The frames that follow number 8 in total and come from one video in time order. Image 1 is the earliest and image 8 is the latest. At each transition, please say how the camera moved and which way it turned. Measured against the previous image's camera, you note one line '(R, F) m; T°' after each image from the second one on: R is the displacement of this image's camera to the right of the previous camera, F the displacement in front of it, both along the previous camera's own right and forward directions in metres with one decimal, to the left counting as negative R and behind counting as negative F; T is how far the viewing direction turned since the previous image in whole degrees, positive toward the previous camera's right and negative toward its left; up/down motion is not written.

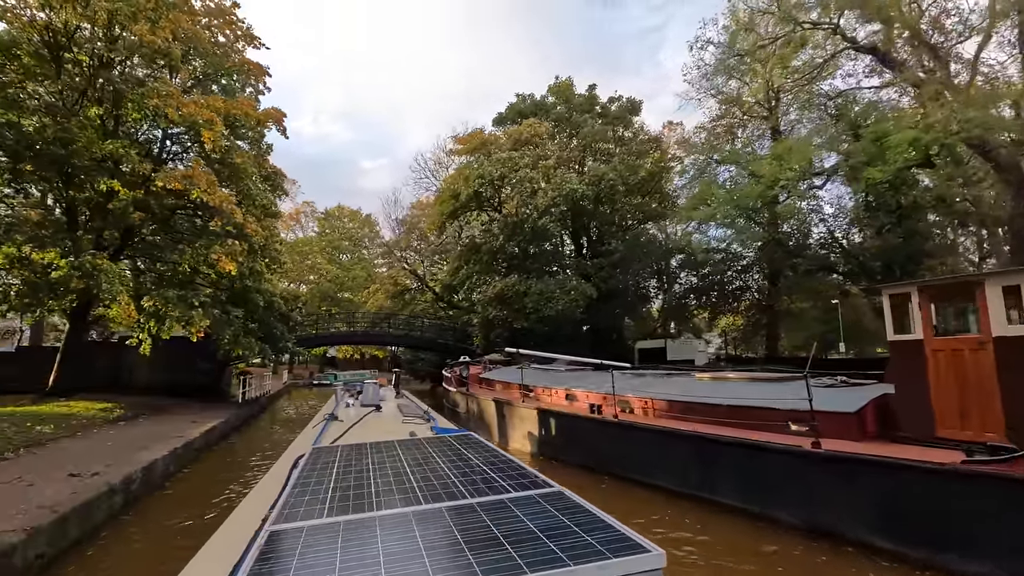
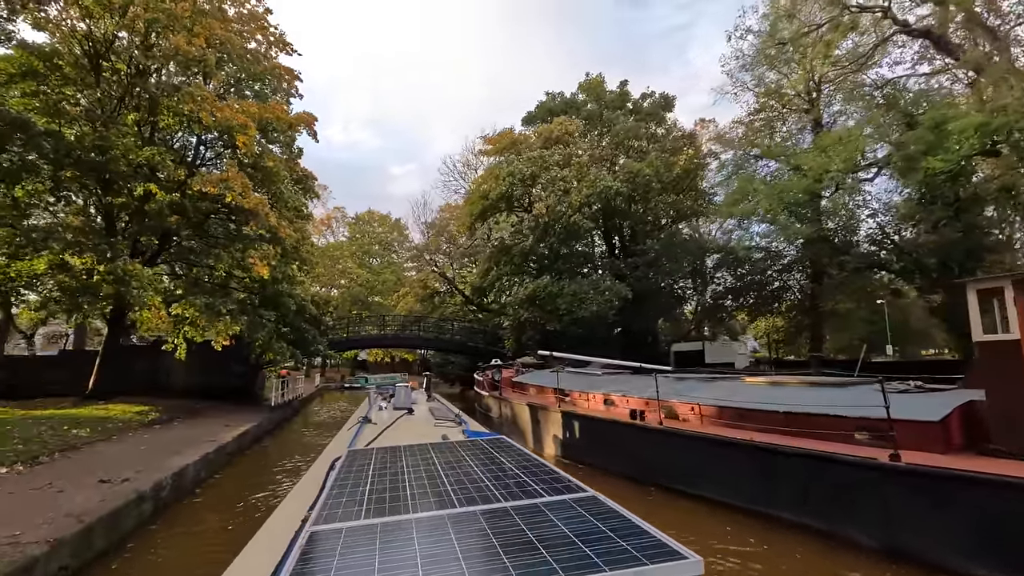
(-0.1, +0.4) m; -3°
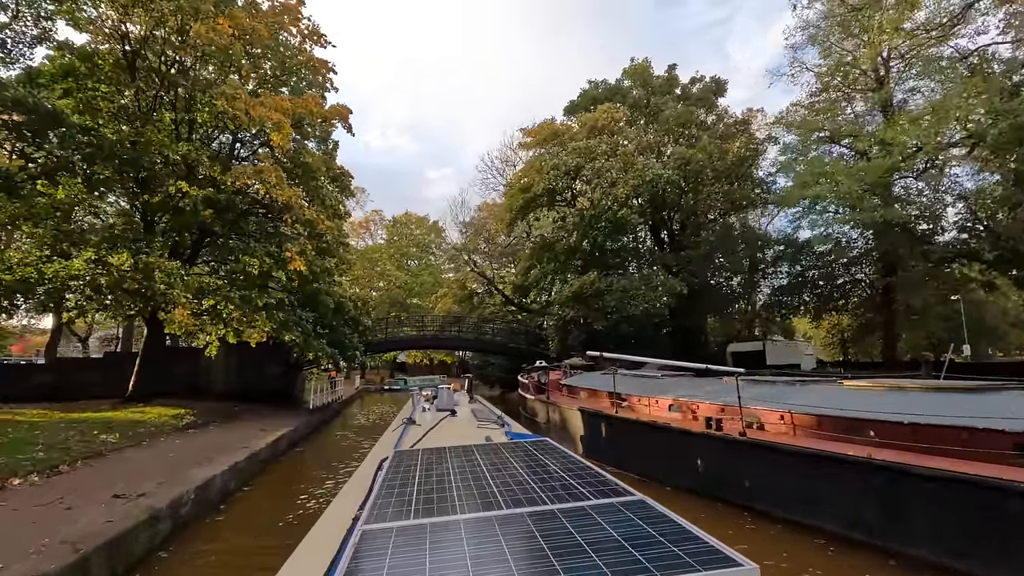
(-0.2, +0.8) m; -4°
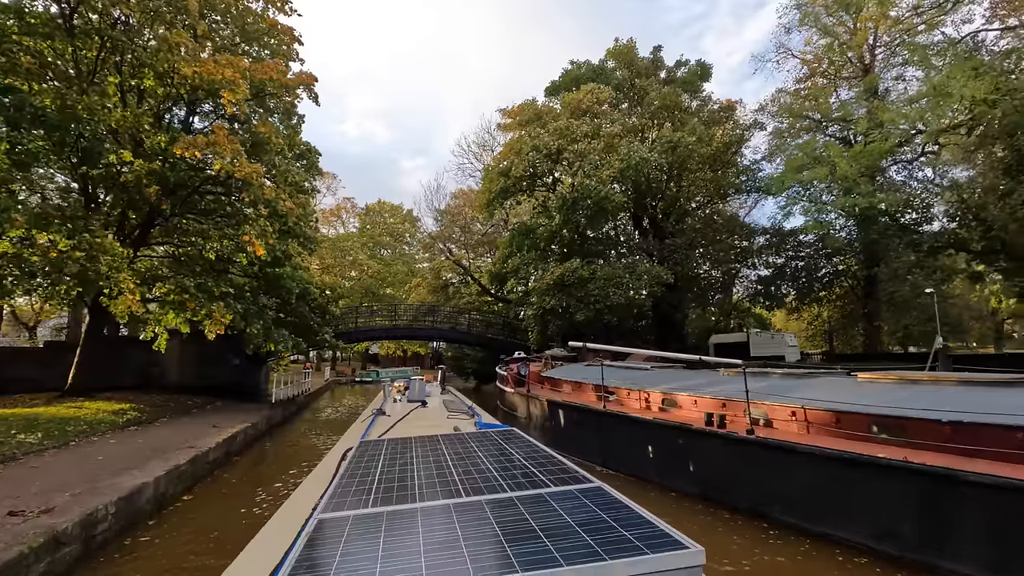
(-0.1, +0.8) m; +3°
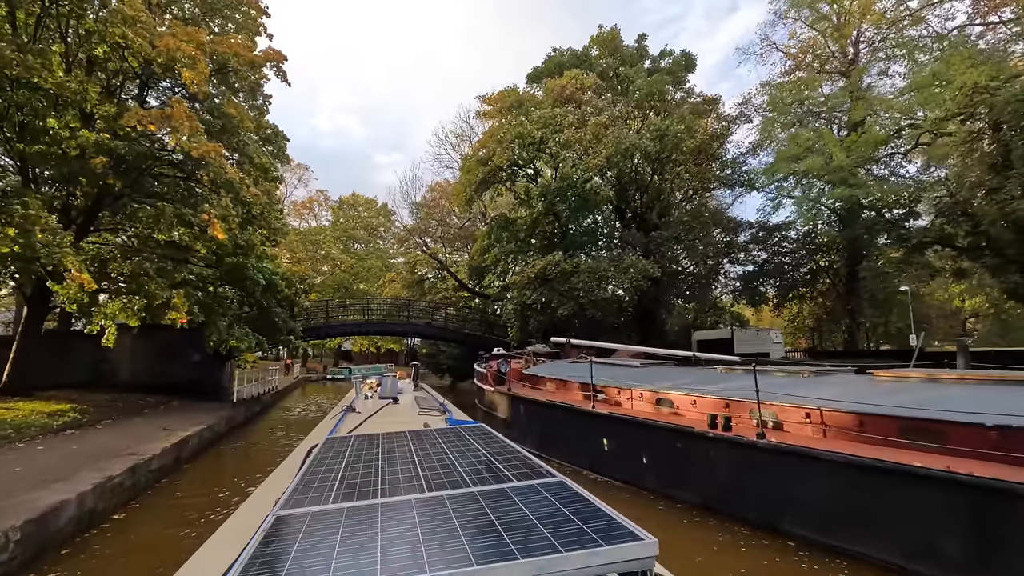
(-0.1, +0.7) m; +3°
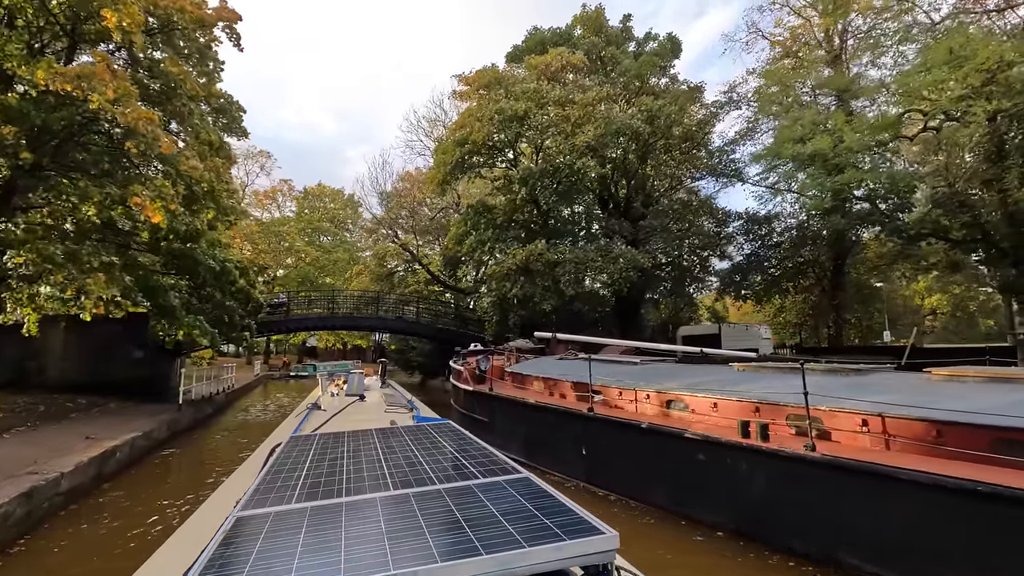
(-0.2, +1.0) m; +3°
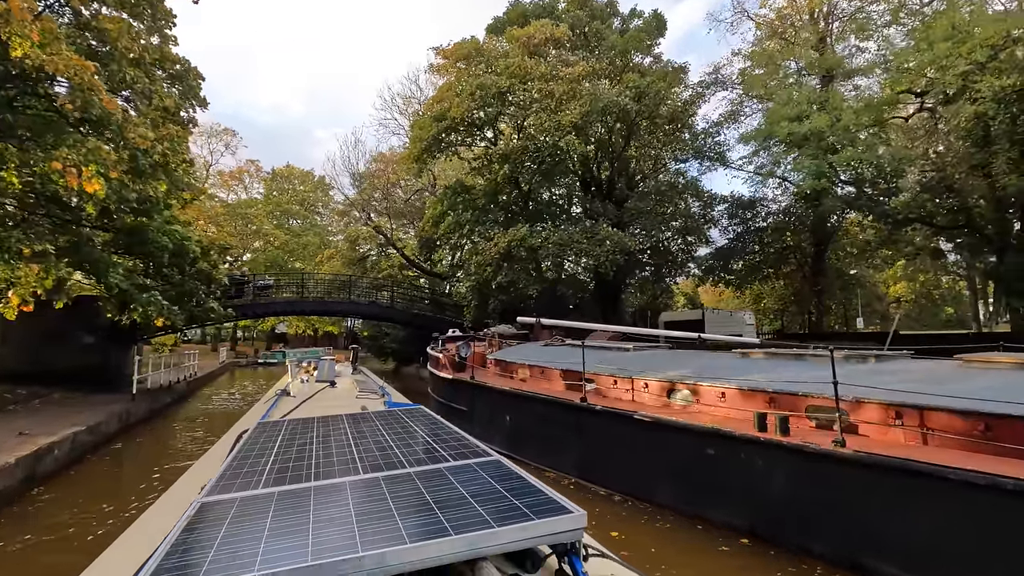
(-0.2, +0.6) m; +3°
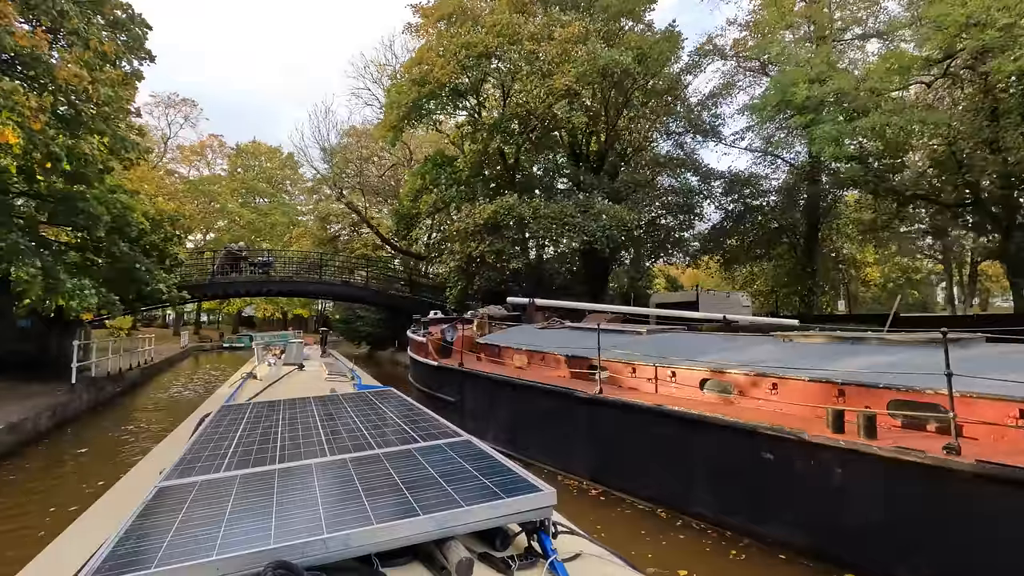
(-0.3, +0.9) m; +3°
